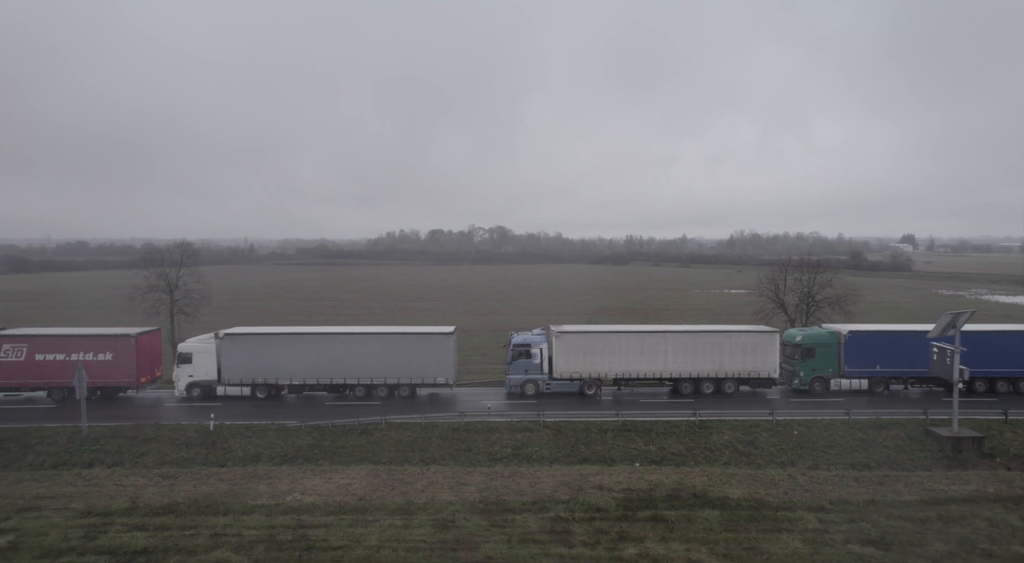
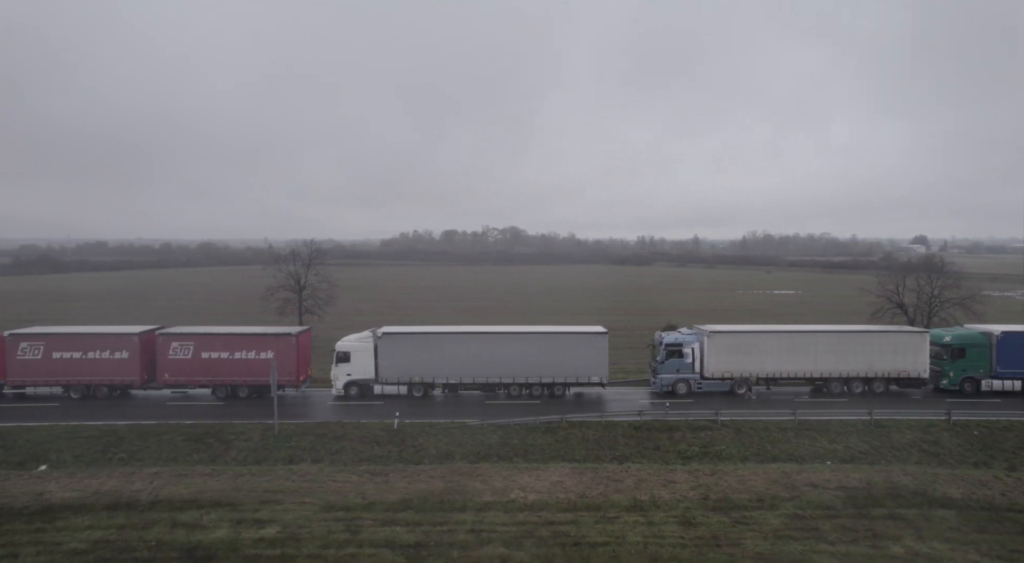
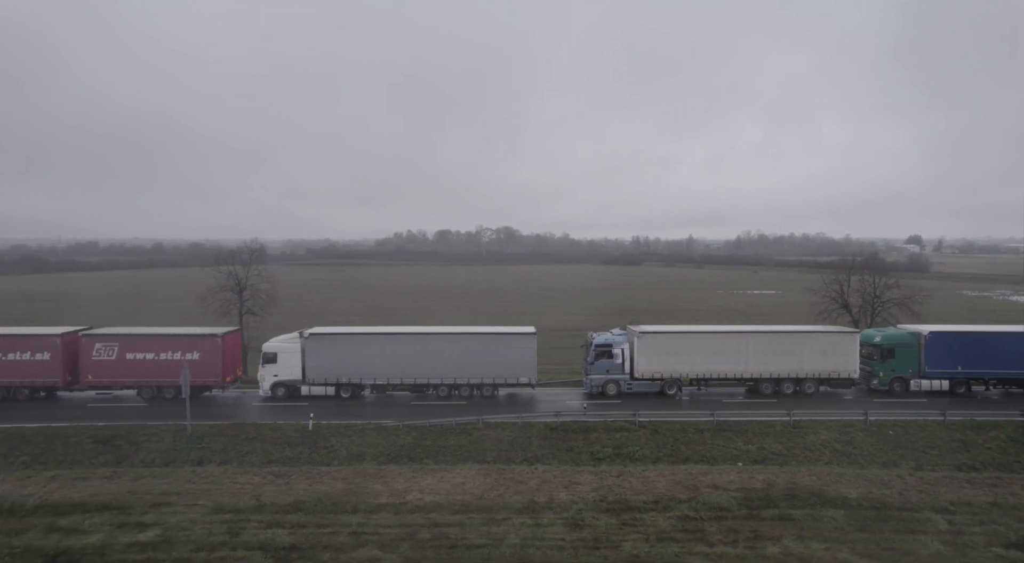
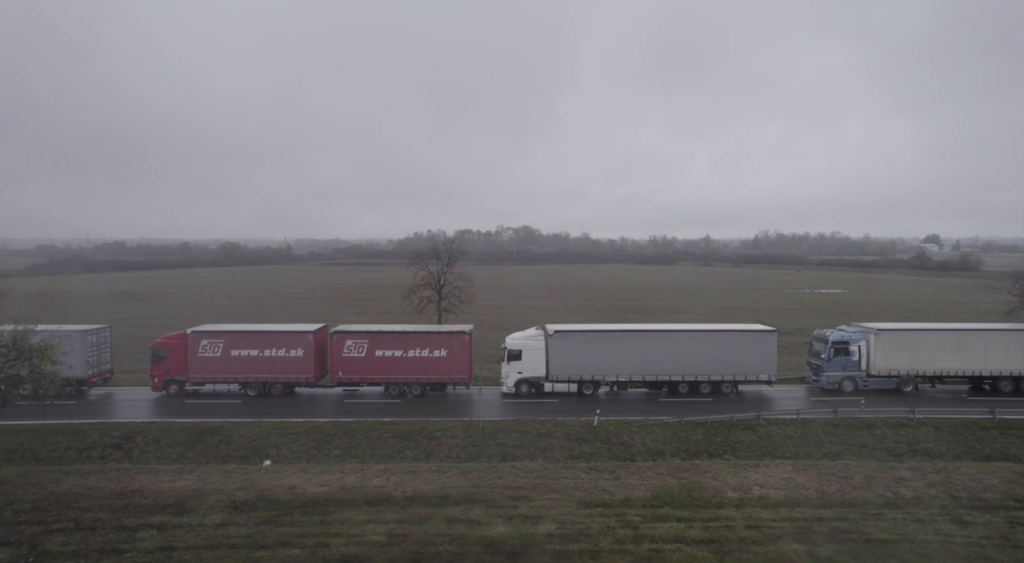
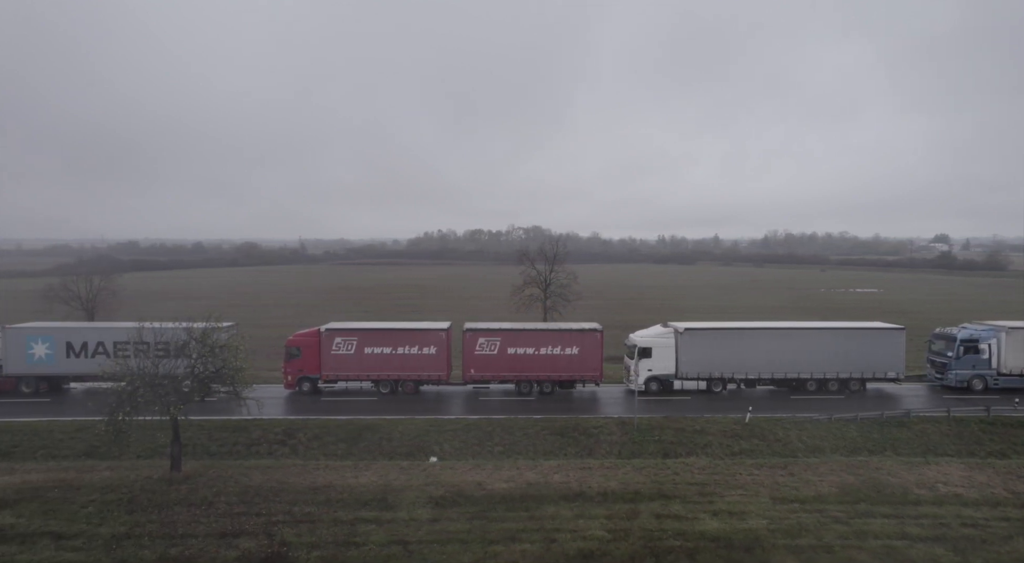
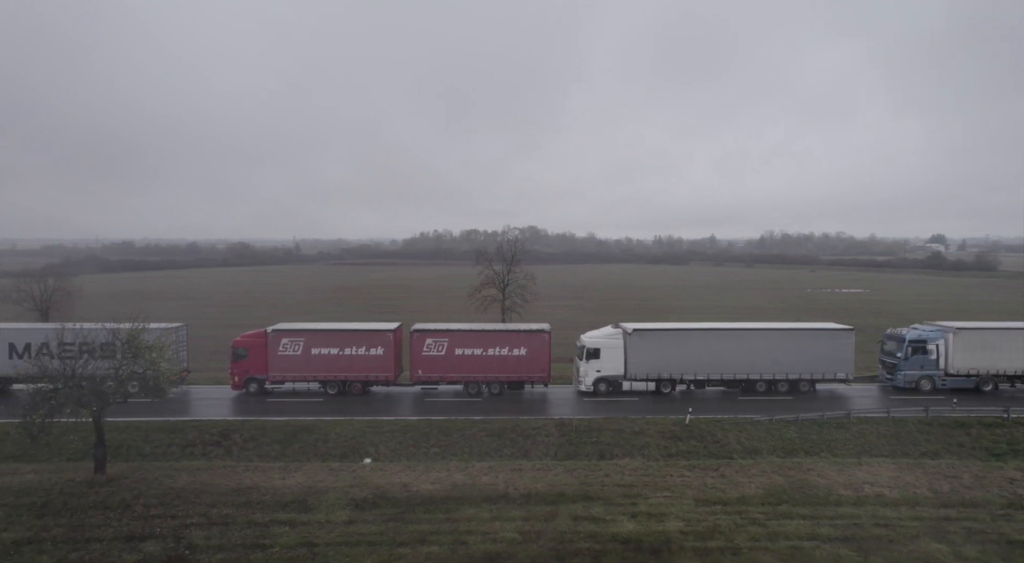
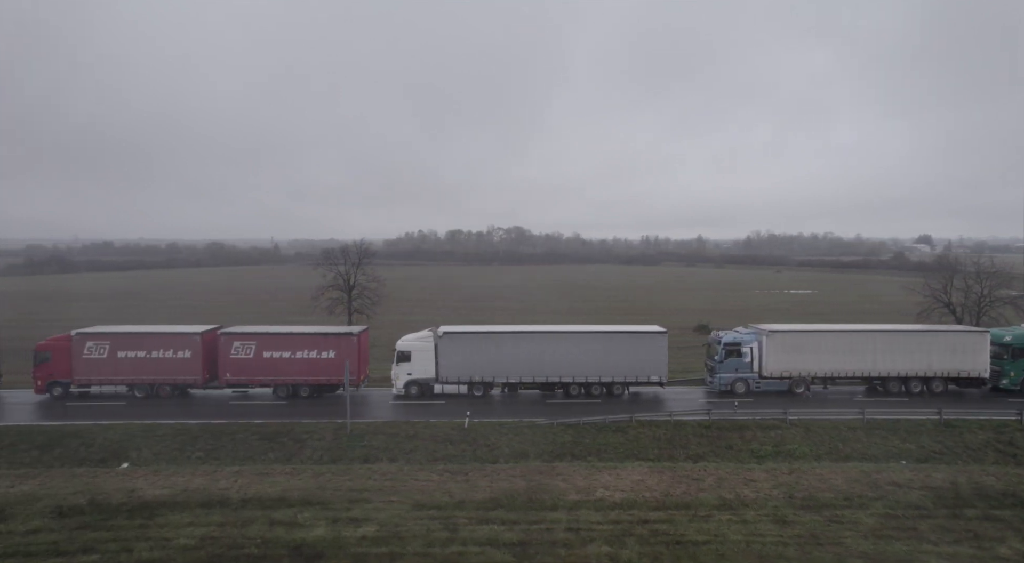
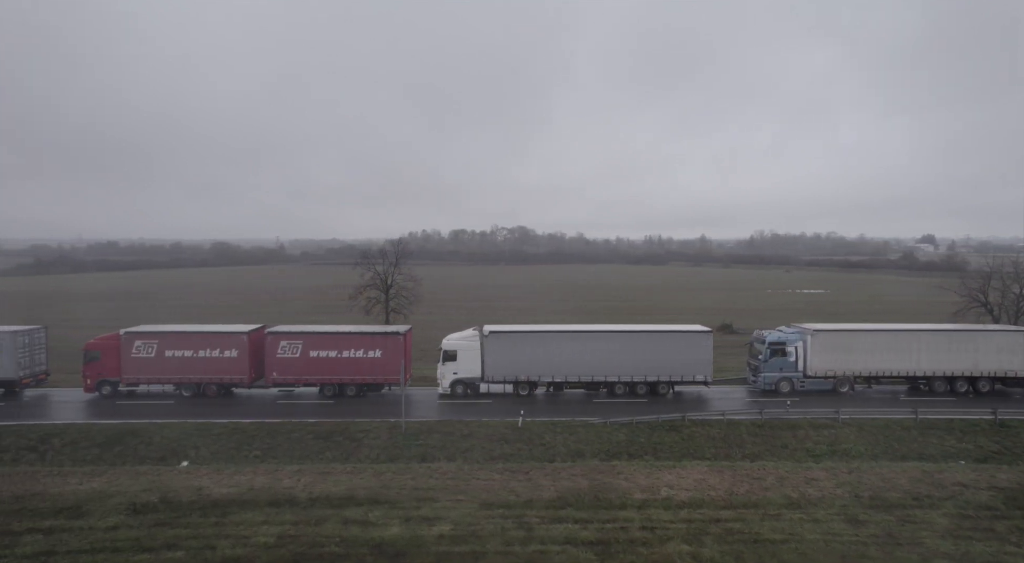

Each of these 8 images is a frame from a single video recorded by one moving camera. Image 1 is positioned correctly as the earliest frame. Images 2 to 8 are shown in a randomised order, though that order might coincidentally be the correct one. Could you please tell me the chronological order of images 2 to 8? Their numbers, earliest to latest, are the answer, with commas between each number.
3, 2, 7, 8, 4, 6, 5
